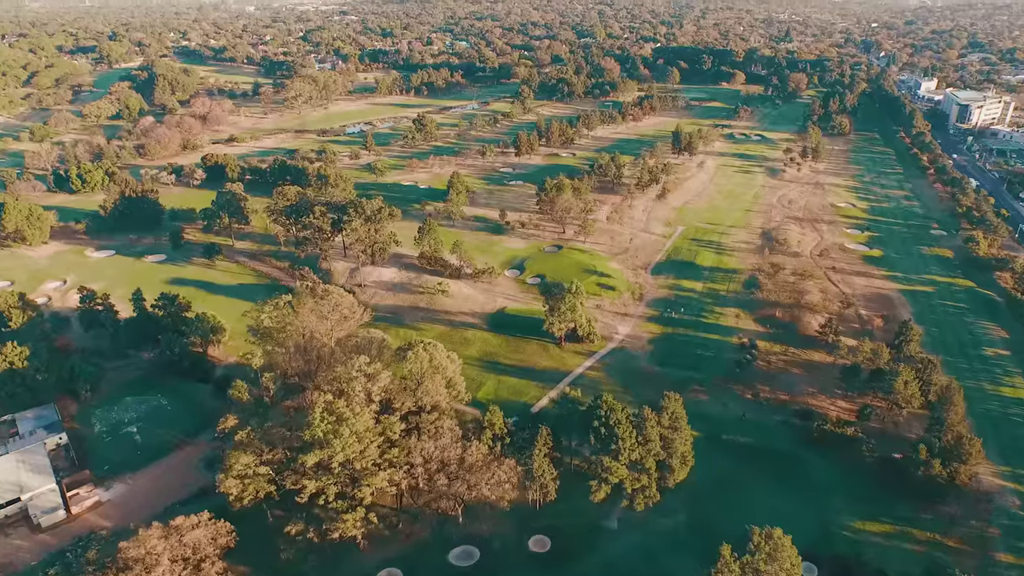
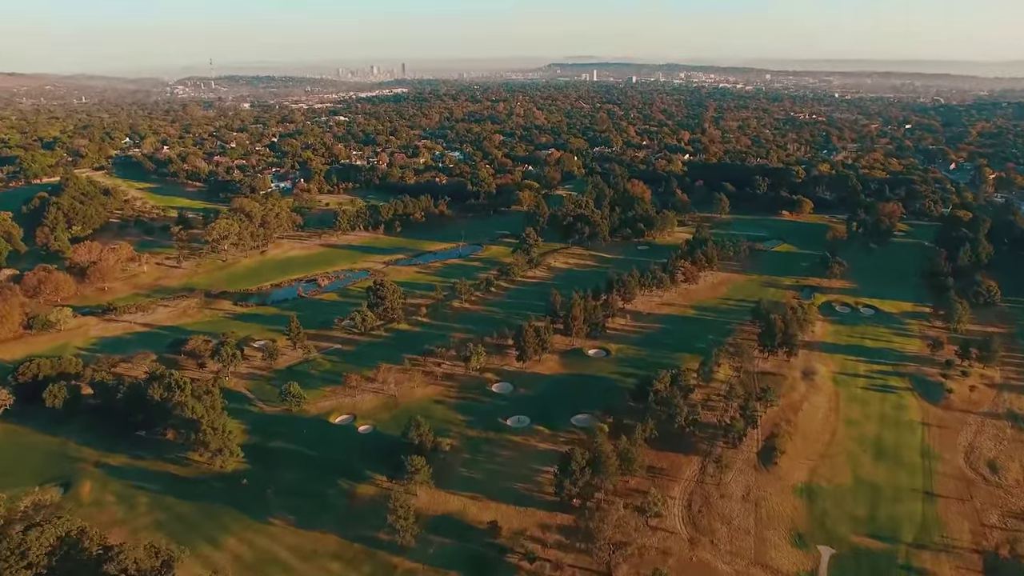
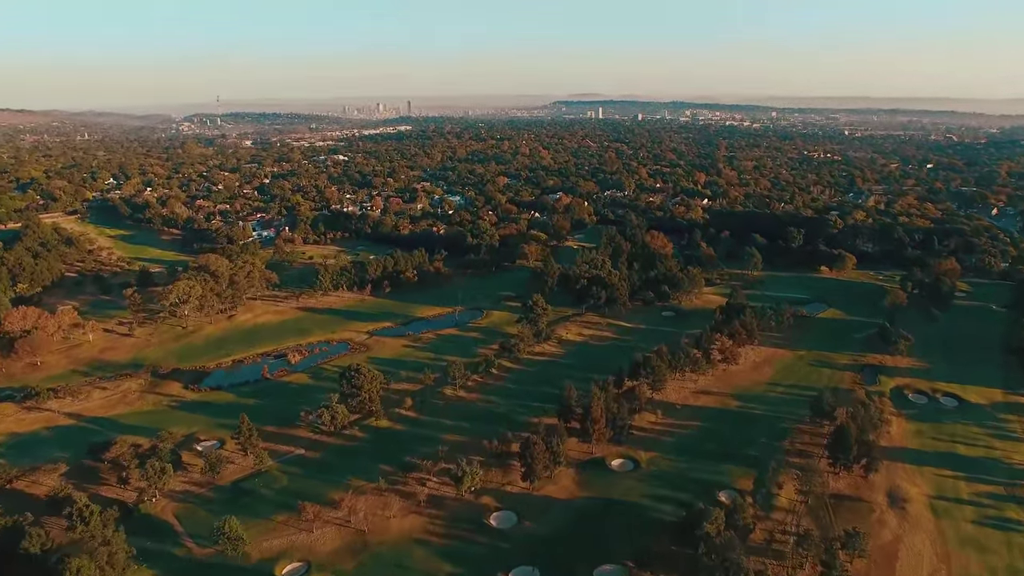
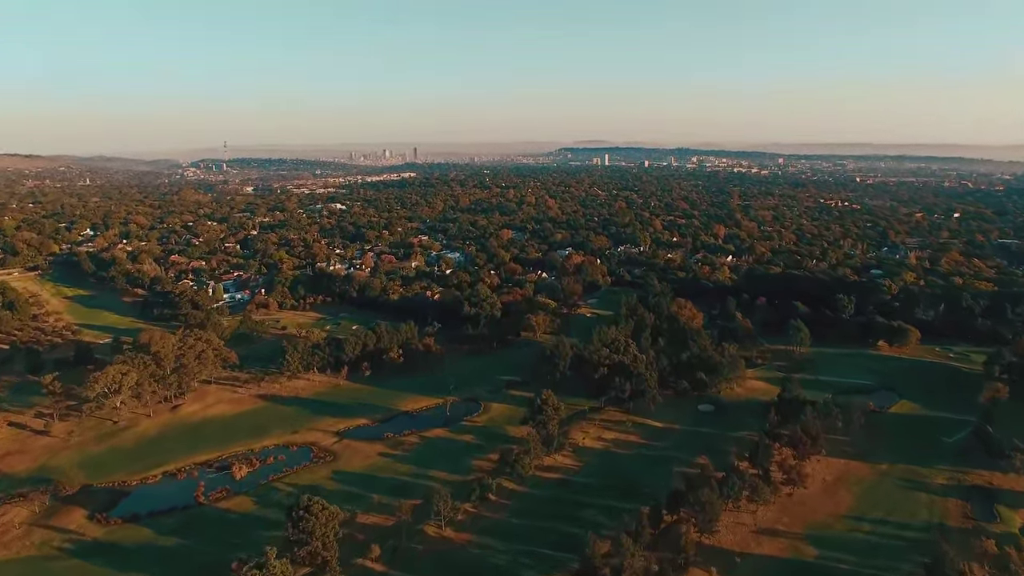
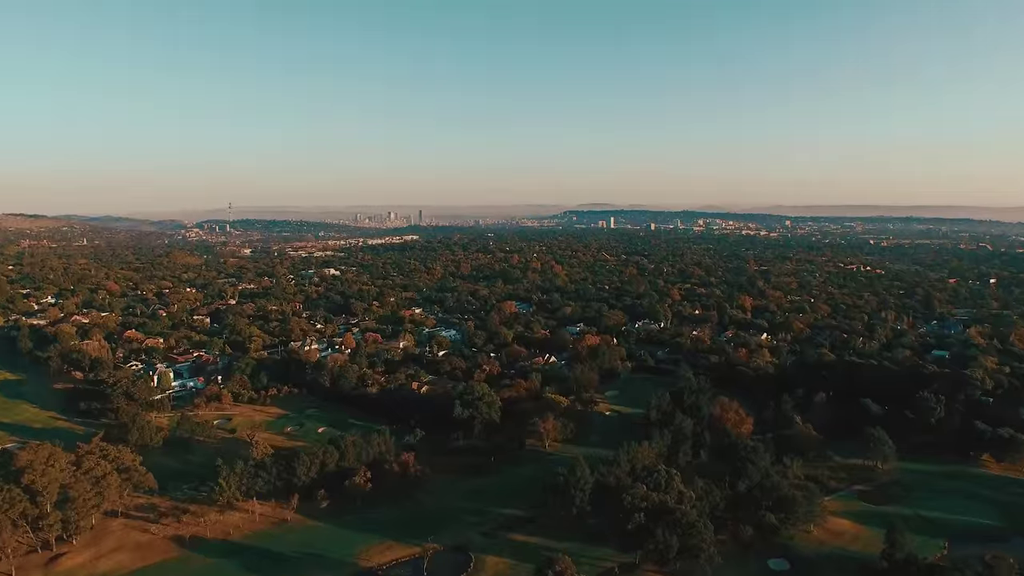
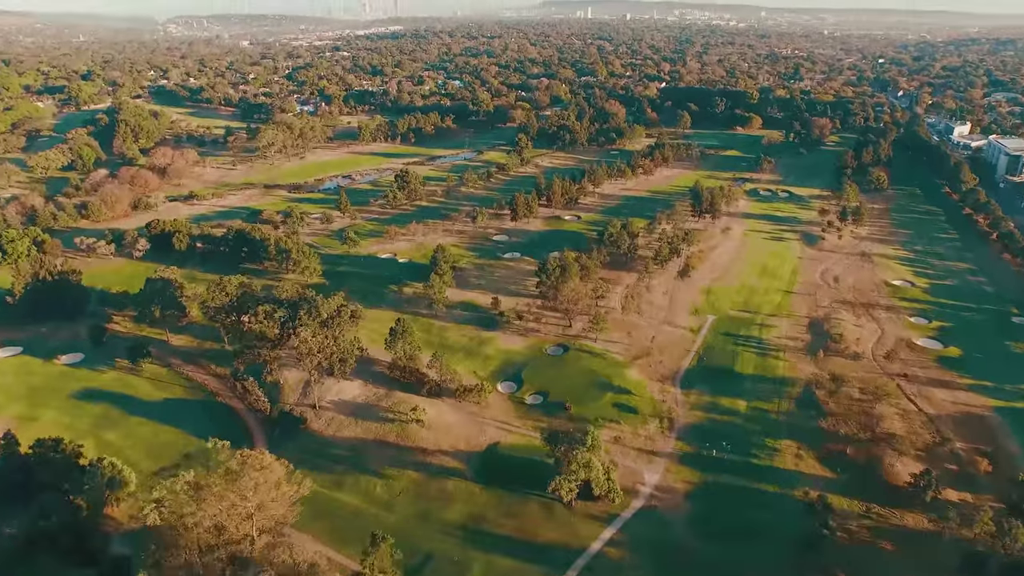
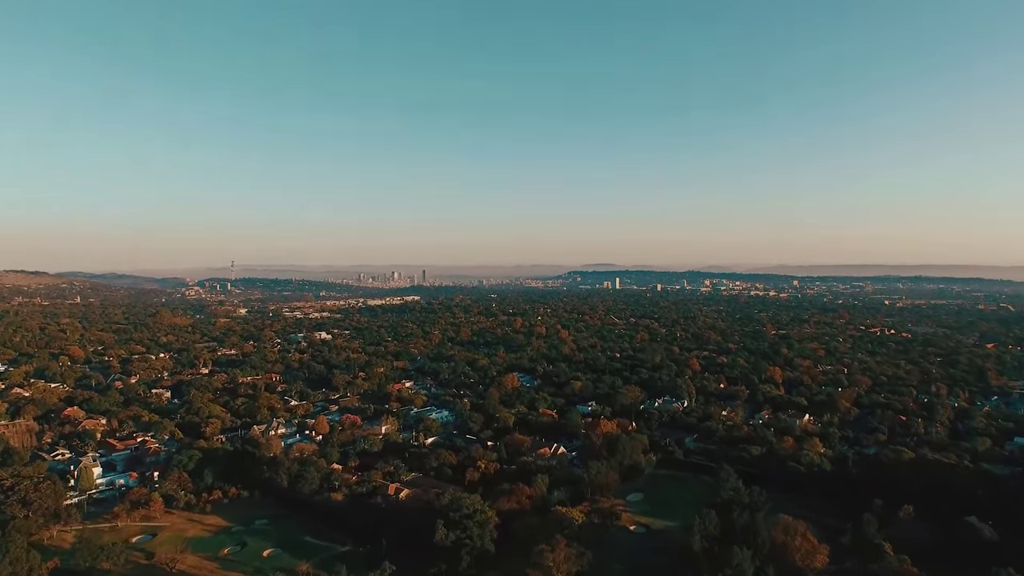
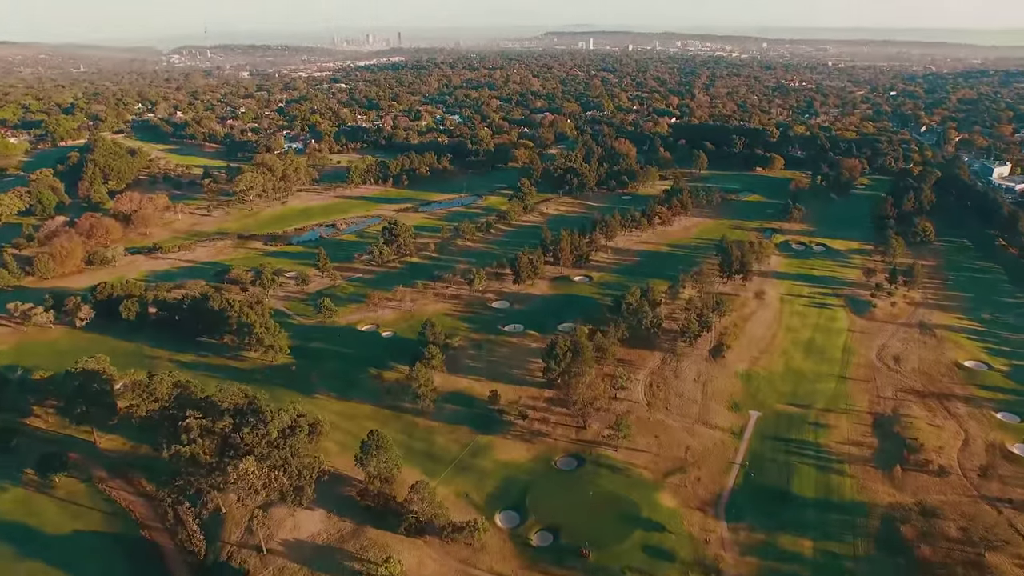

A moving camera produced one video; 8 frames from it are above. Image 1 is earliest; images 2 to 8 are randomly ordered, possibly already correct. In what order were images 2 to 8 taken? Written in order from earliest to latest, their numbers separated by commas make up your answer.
6, 8, 2, 3, 4, 5, 7
